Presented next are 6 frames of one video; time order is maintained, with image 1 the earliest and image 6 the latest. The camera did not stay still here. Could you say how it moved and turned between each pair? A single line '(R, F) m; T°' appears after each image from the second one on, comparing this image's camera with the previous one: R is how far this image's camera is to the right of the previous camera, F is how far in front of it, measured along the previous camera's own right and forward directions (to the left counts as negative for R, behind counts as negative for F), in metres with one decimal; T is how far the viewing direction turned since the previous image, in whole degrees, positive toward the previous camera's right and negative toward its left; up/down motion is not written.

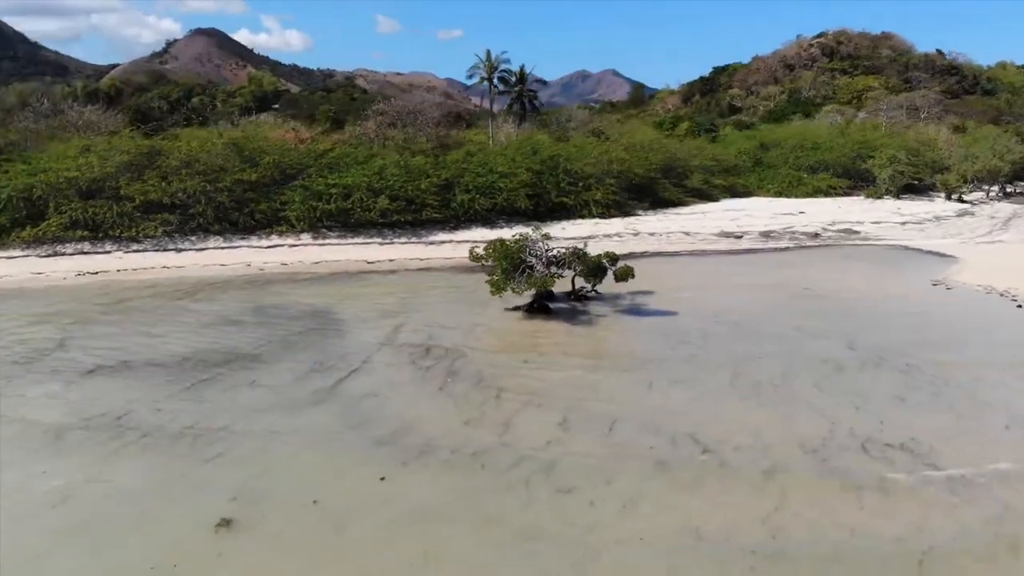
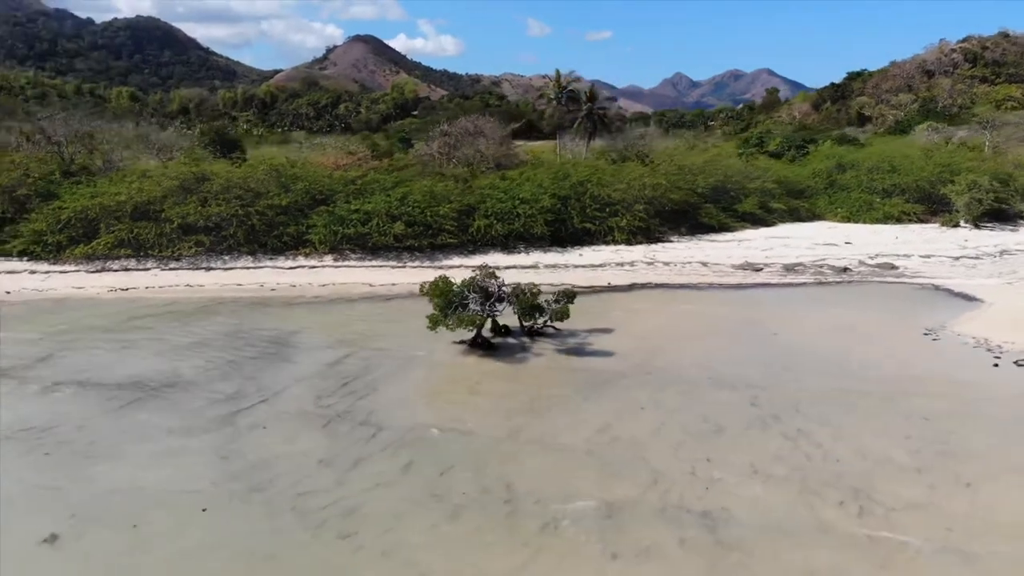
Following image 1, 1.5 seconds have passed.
(+3.4, -0.2) m; -10°
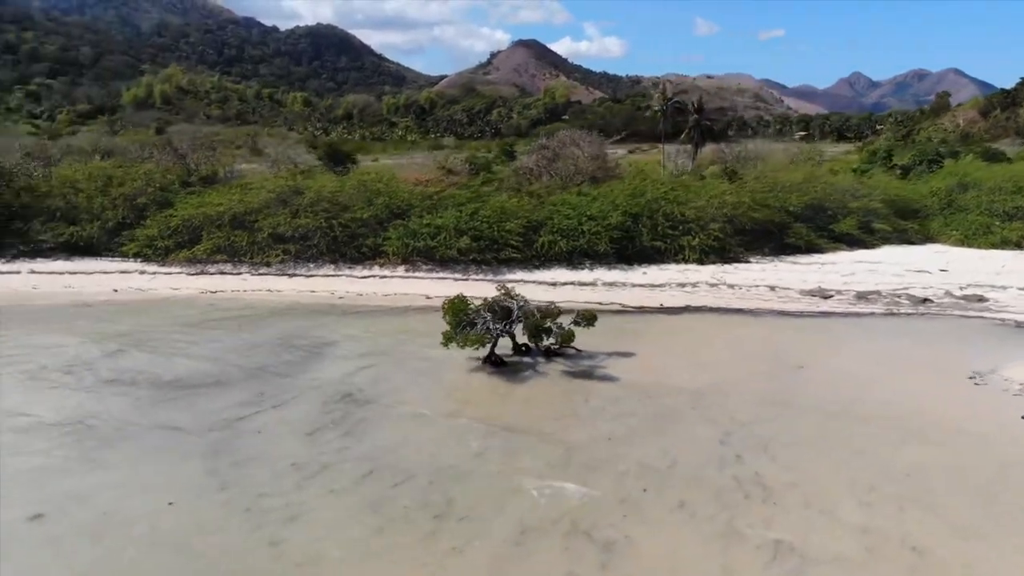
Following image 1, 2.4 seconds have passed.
(+2.5, -0.3) m; -11°
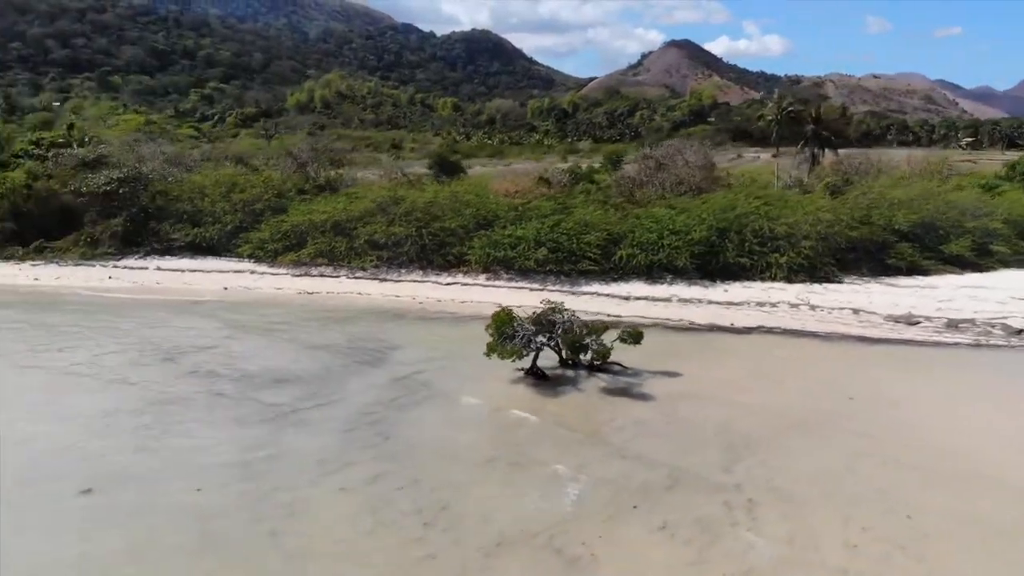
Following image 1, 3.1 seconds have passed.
(+1.9, -0.4) m; -10°
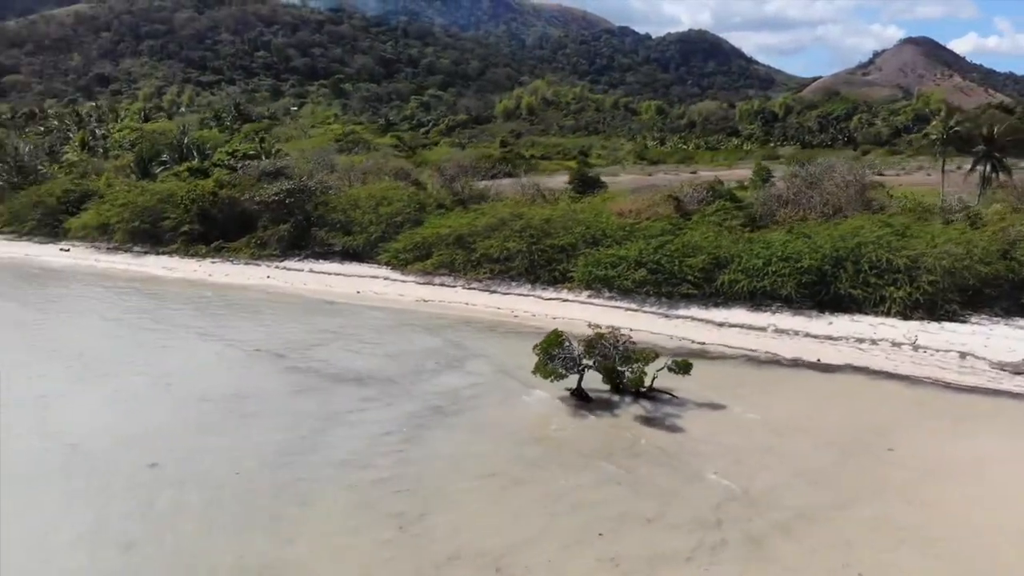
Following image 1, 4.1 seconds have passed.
(+3.1, -0.6) m; -14°
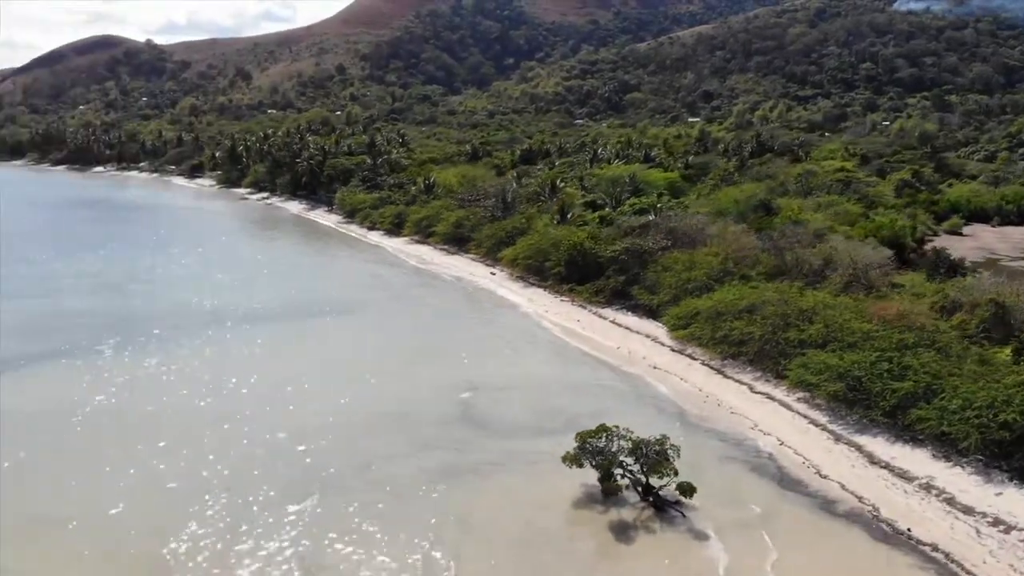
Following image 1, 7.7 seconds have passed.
(+11.8, +0.8) m; -42°
